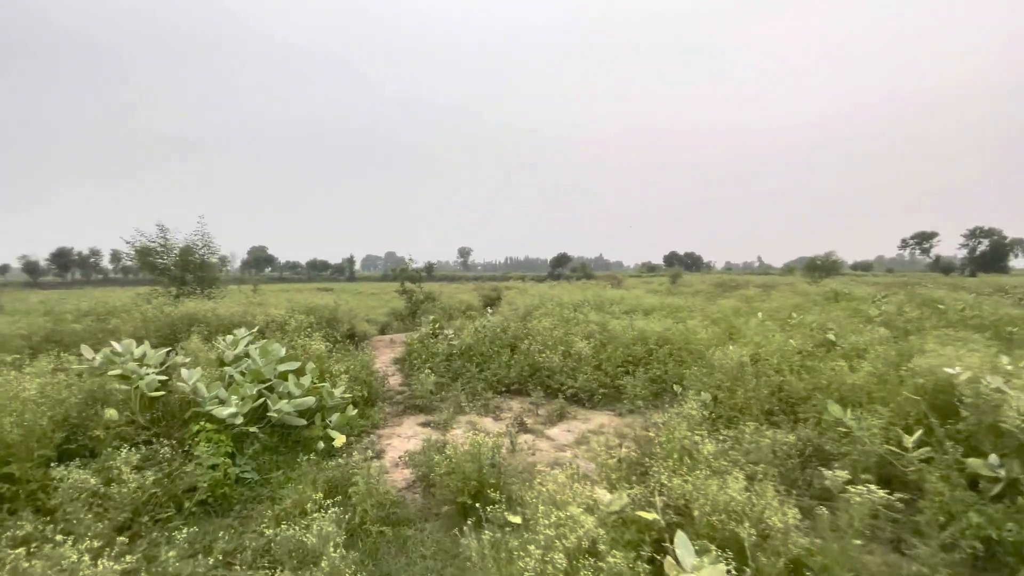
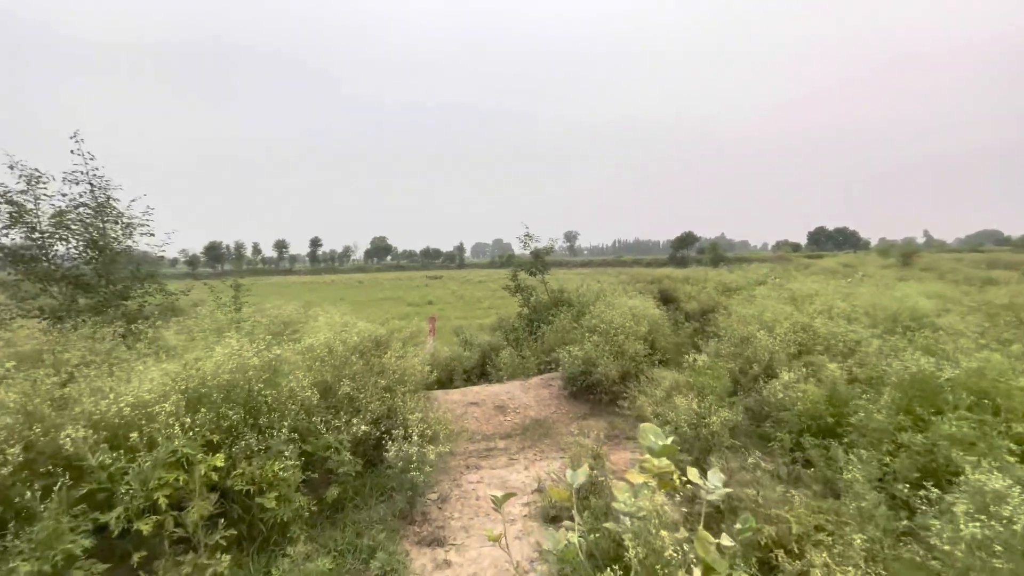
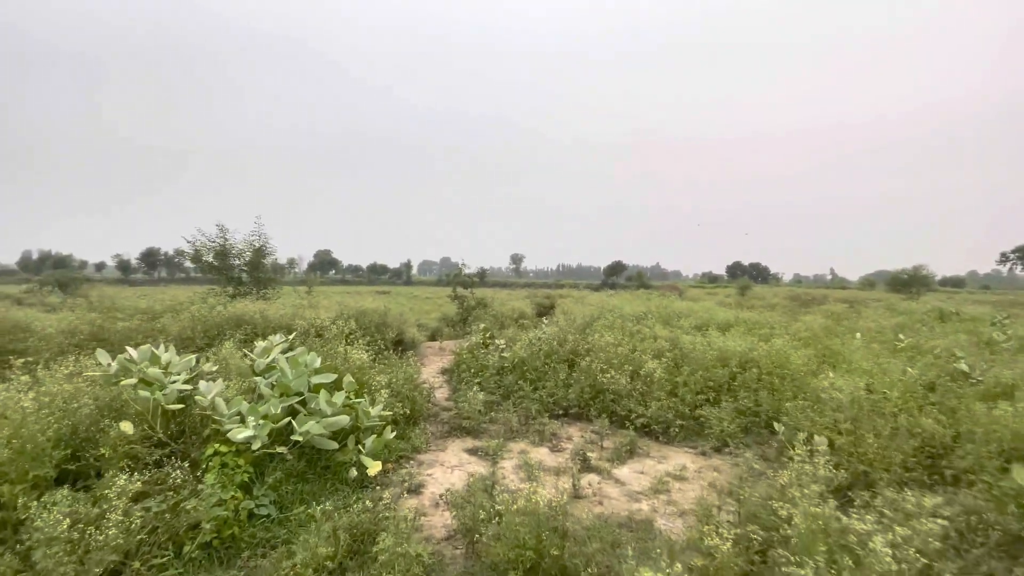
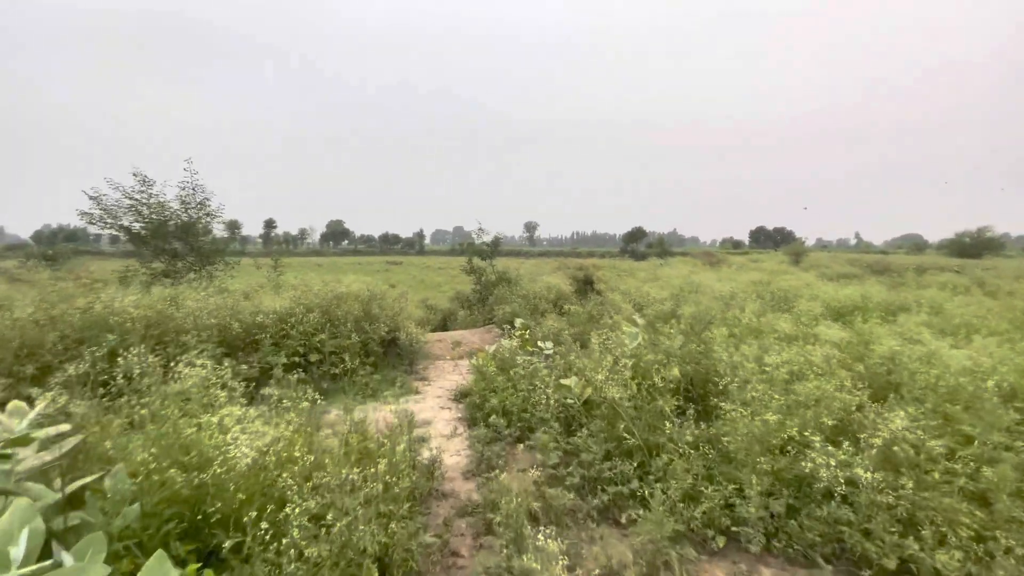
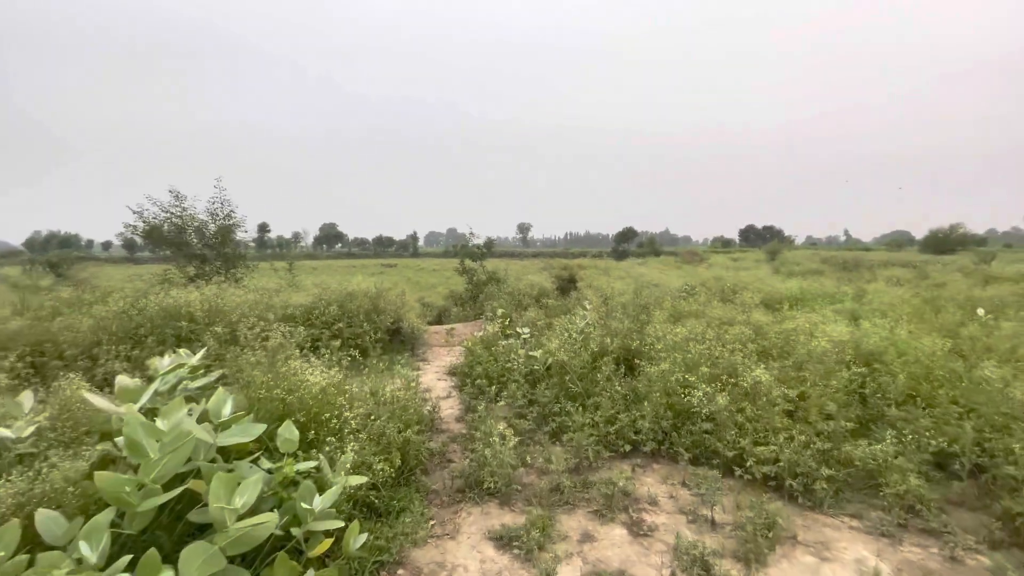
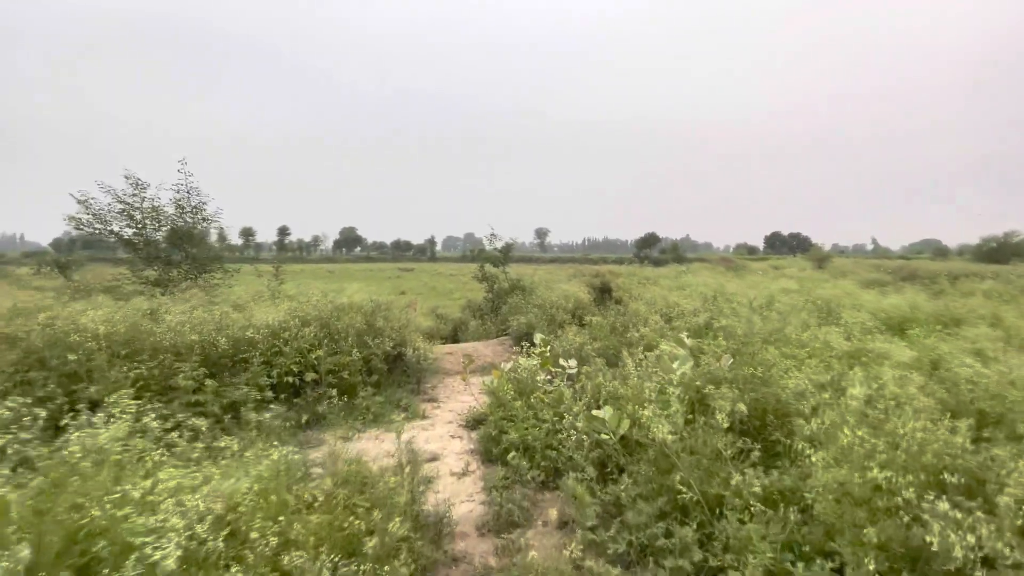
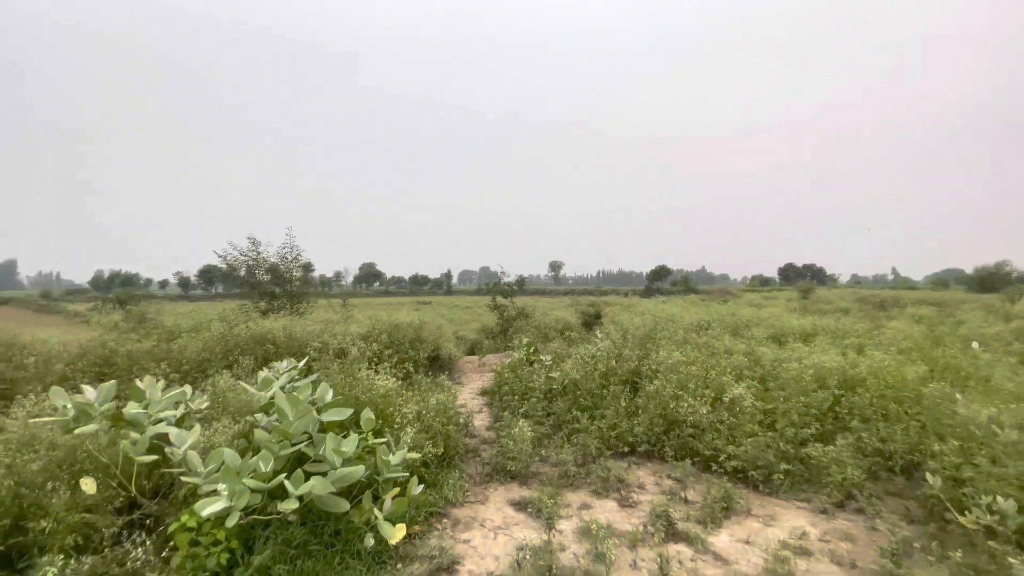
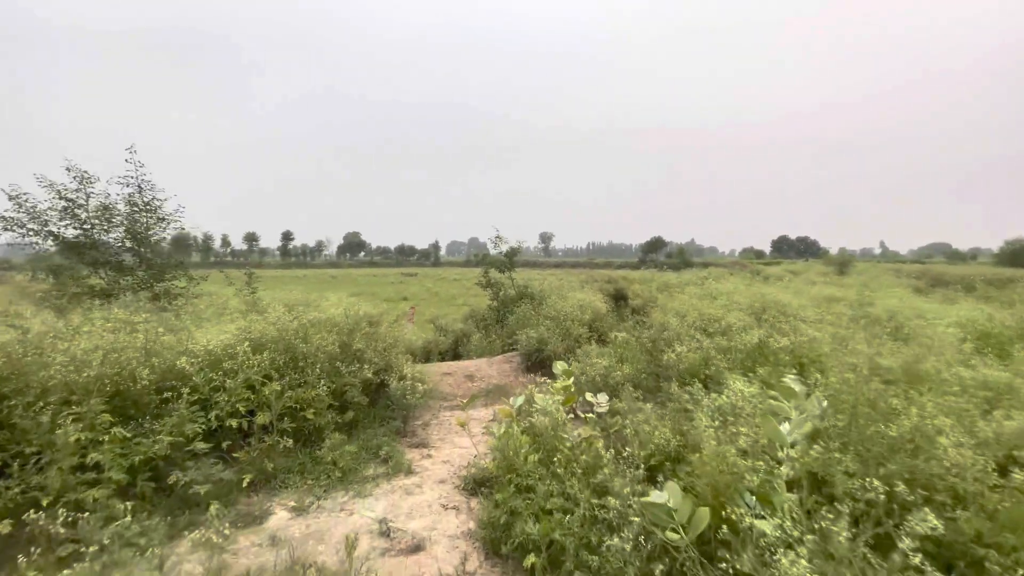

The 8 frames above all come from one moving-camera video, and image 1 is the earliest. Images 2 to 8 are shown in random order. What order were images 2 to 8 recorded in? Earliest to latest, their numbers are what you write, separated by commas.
3, 7, 5, 4, 6, 8, 2
